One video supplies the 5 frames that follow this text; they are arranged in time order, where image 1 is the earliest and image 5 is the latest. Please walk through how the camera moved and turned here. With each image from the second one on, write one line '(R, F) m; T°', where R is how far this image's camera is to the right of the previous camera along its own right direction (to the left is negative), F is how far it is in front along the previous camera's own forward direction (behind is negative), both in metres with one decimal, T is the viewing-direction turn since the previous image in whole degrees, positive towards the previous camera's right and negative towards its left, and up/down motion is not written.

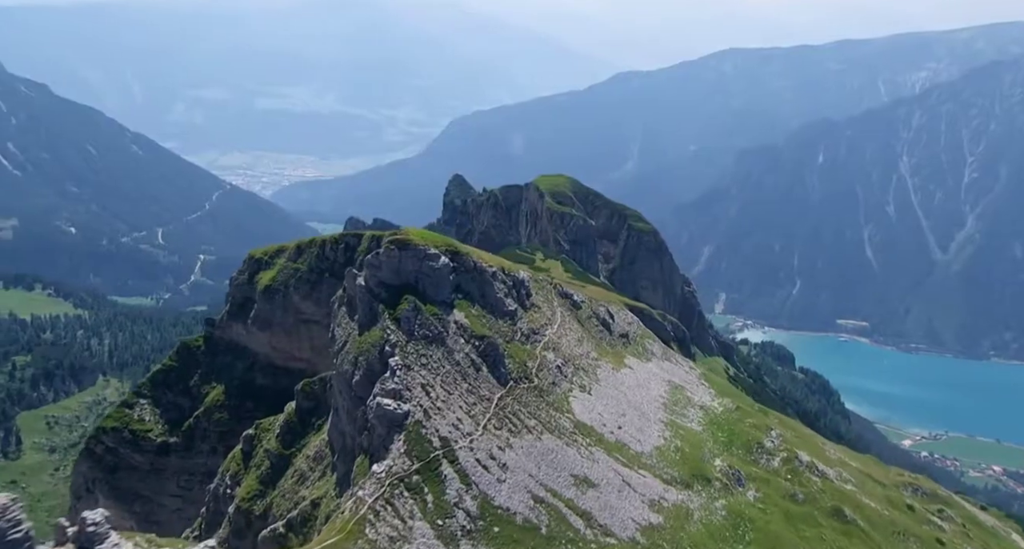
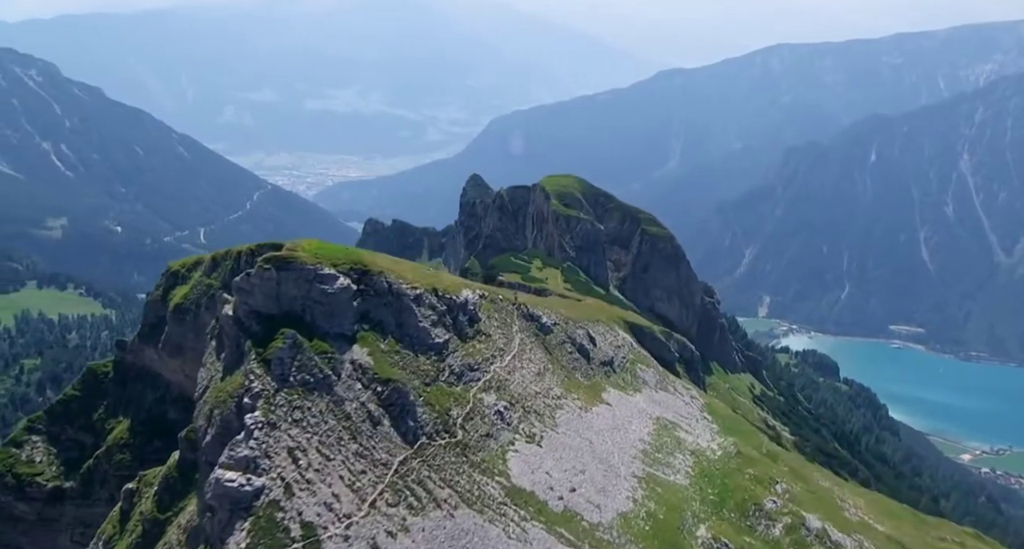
(+9.3, +14.9) m; -3°
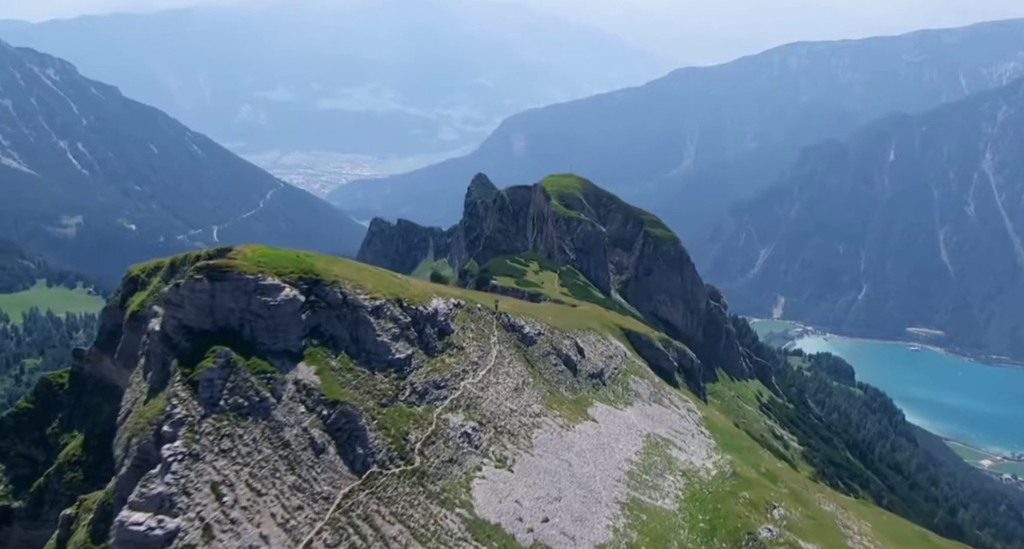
(+3.5, +5.2) m; -1°
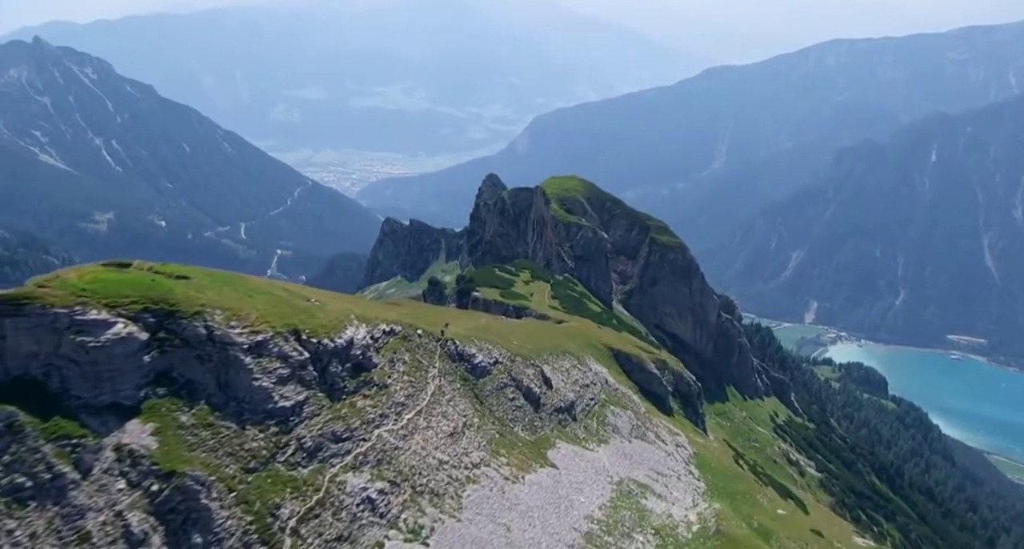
(+7.2, +10.8) m; -2°
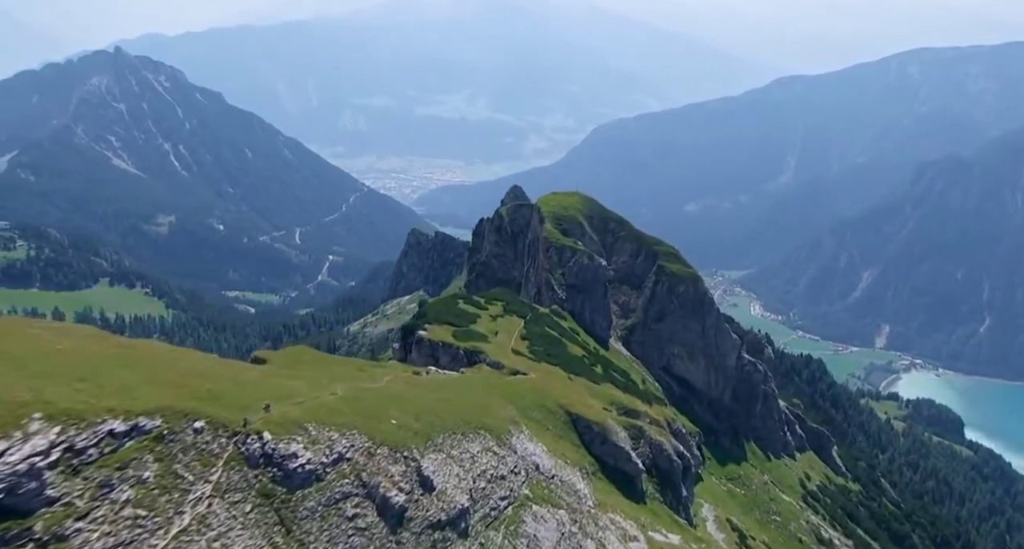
(+13.7, +21.5) m; -5°
